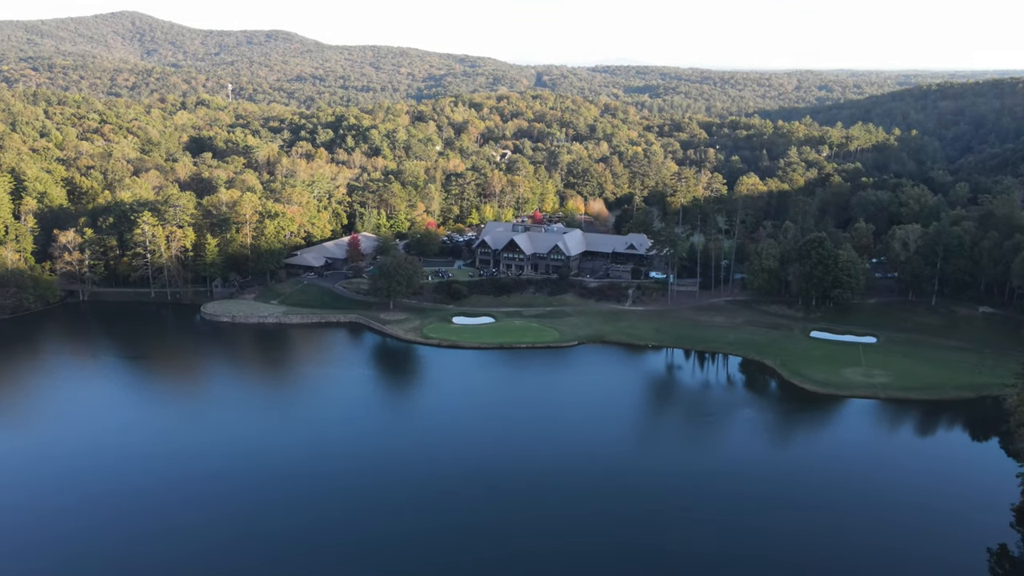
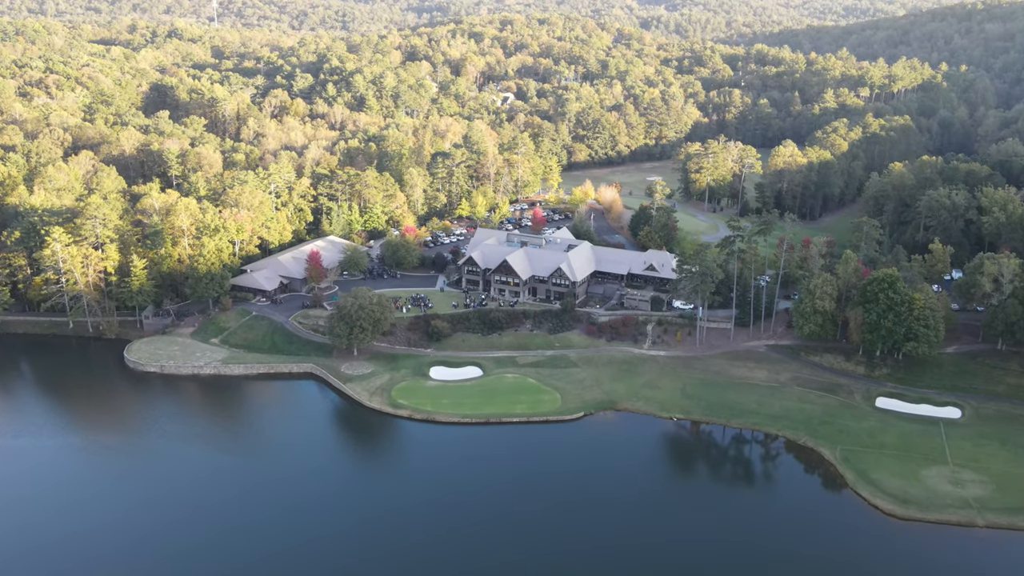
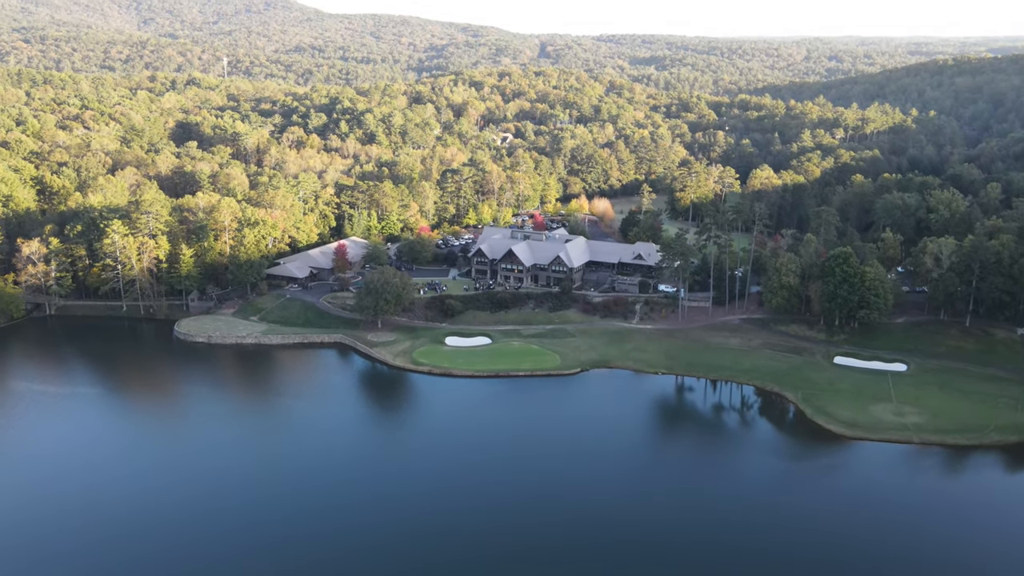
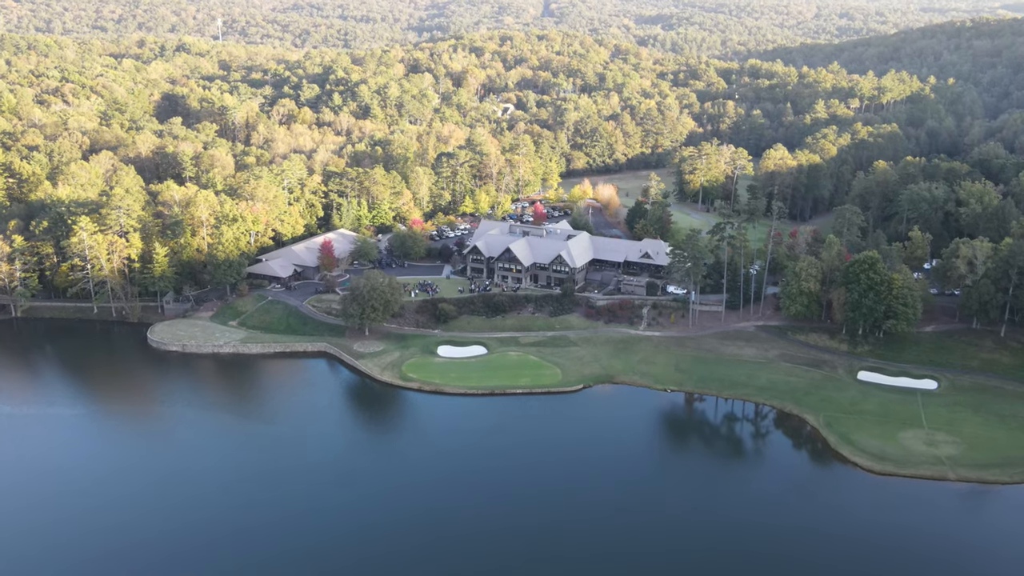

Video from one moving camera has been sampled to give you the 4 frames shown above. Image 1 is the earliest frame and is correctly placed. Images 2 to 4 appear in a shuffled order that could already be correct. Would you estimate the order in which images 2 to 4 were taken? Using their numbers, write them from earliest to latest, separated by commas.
3, 4, 2
